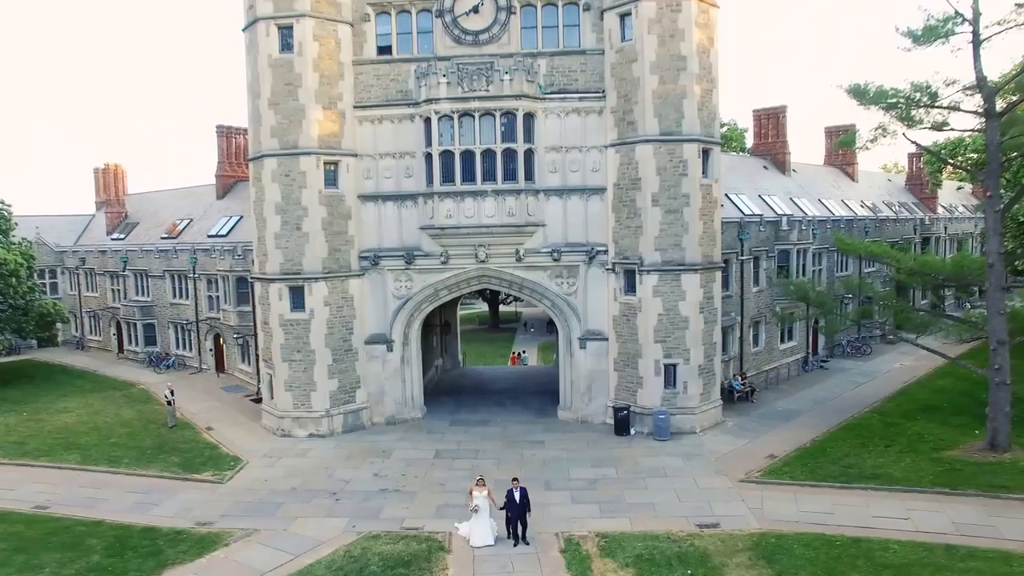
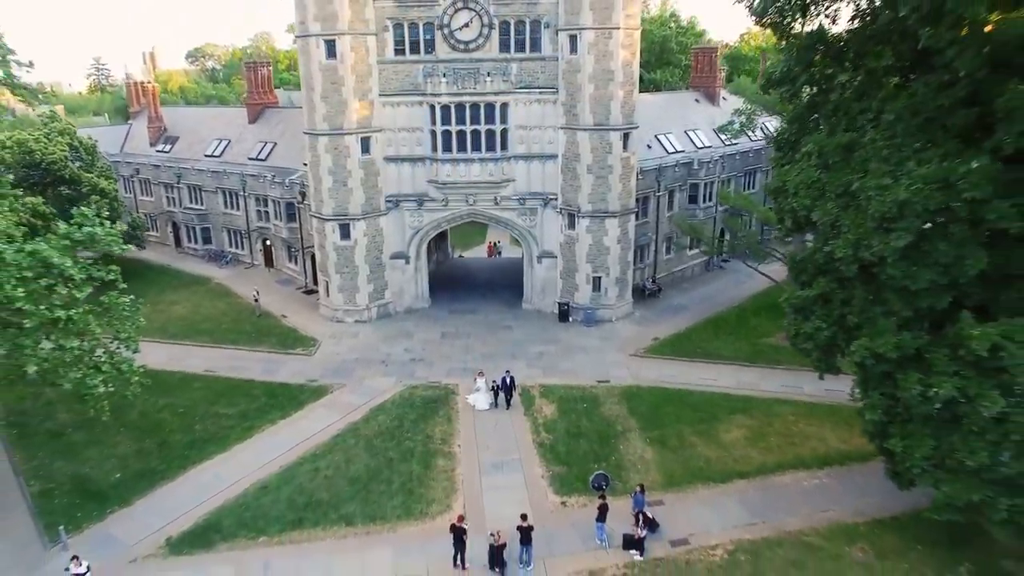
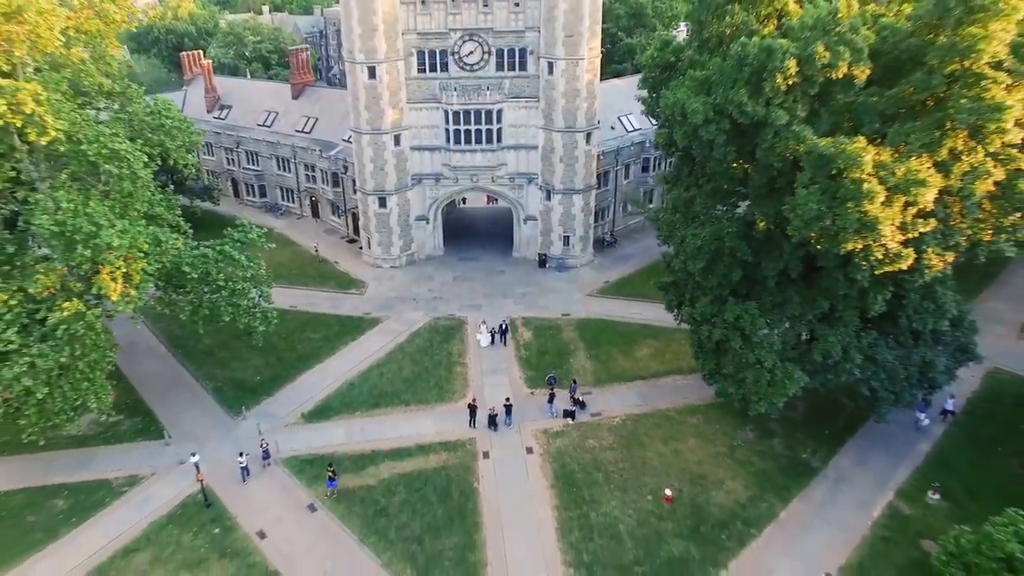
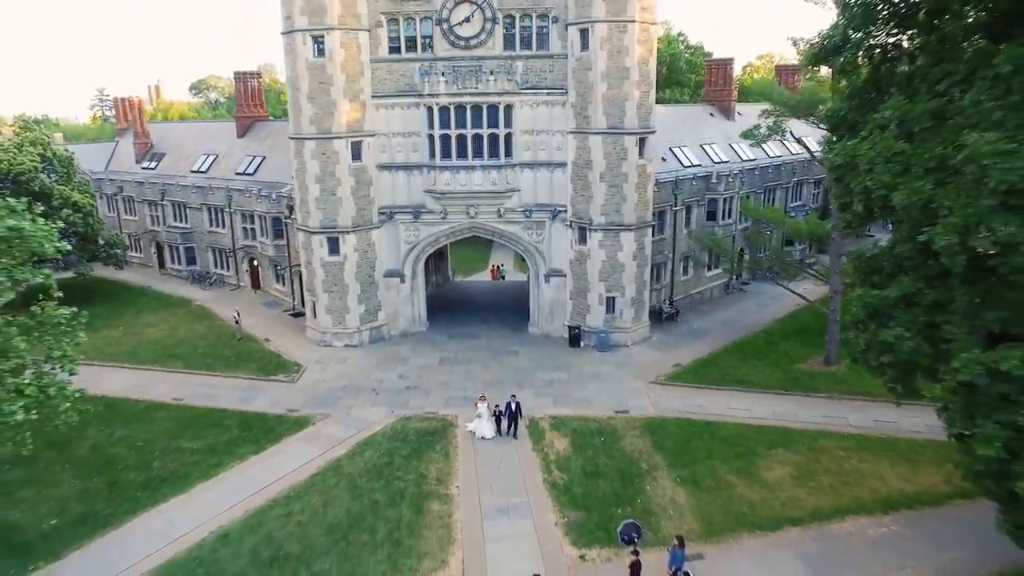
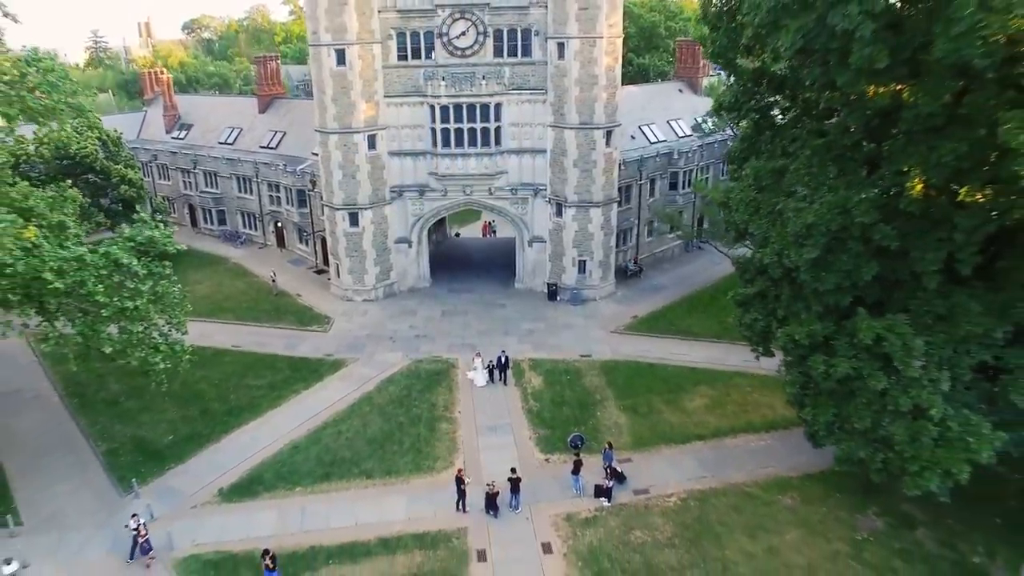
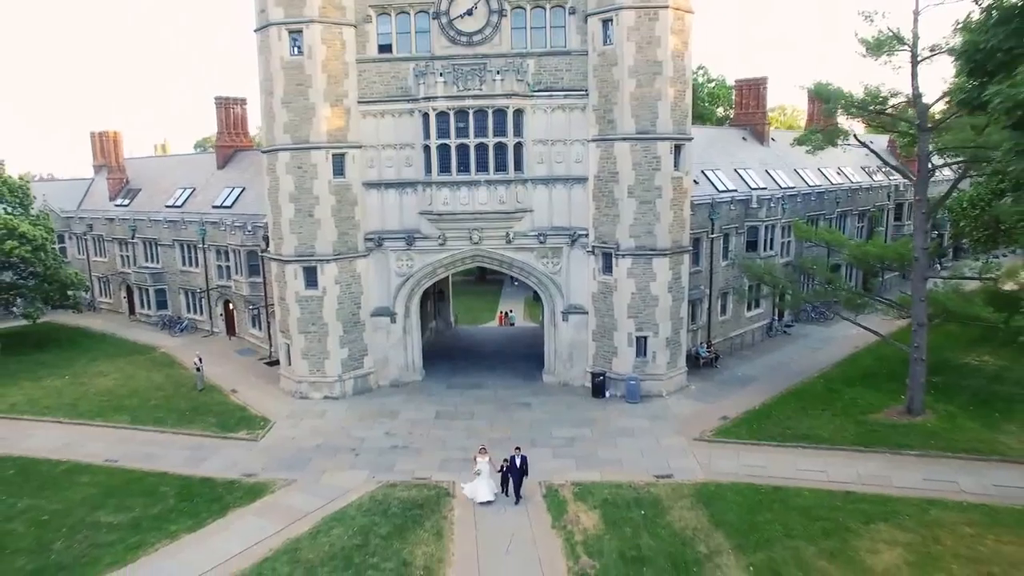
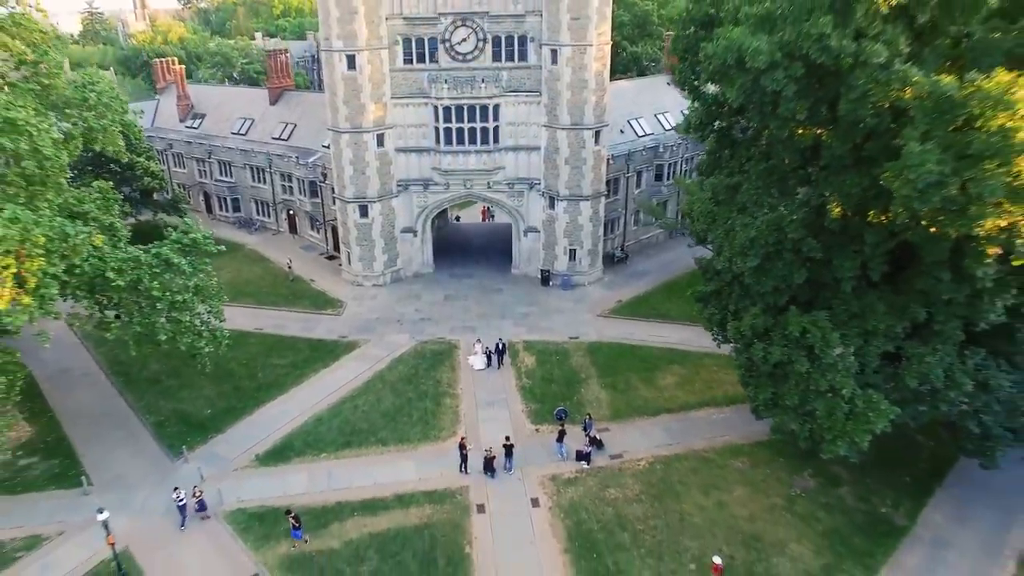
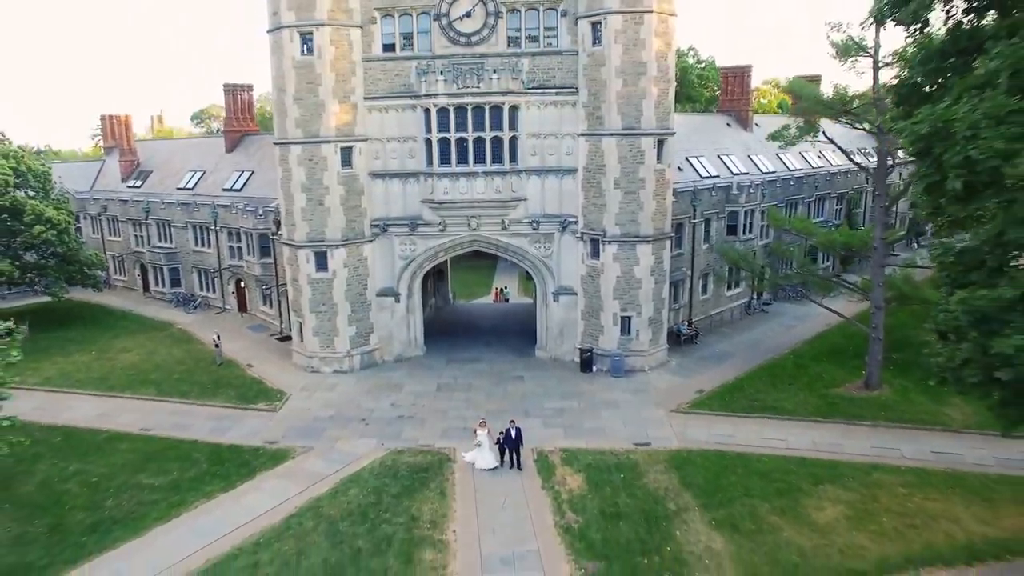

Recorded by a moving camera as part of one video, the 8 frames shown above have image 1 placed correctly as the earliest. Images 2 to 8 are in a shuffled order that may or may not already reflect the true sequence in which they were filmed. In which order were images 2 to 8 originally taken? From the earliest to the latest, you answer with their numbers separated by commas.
6, 8, 4, 2, 5, 7, 3
